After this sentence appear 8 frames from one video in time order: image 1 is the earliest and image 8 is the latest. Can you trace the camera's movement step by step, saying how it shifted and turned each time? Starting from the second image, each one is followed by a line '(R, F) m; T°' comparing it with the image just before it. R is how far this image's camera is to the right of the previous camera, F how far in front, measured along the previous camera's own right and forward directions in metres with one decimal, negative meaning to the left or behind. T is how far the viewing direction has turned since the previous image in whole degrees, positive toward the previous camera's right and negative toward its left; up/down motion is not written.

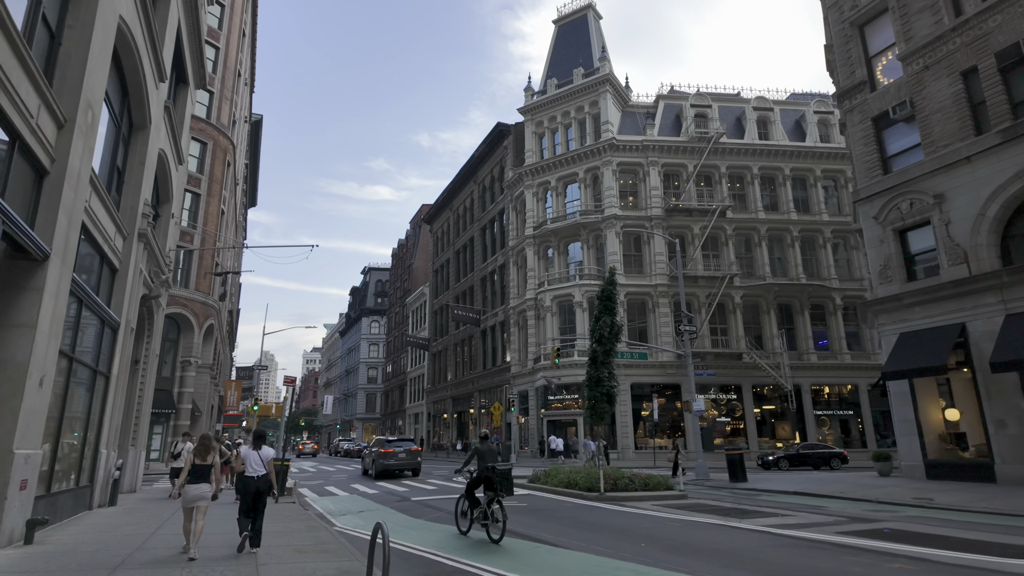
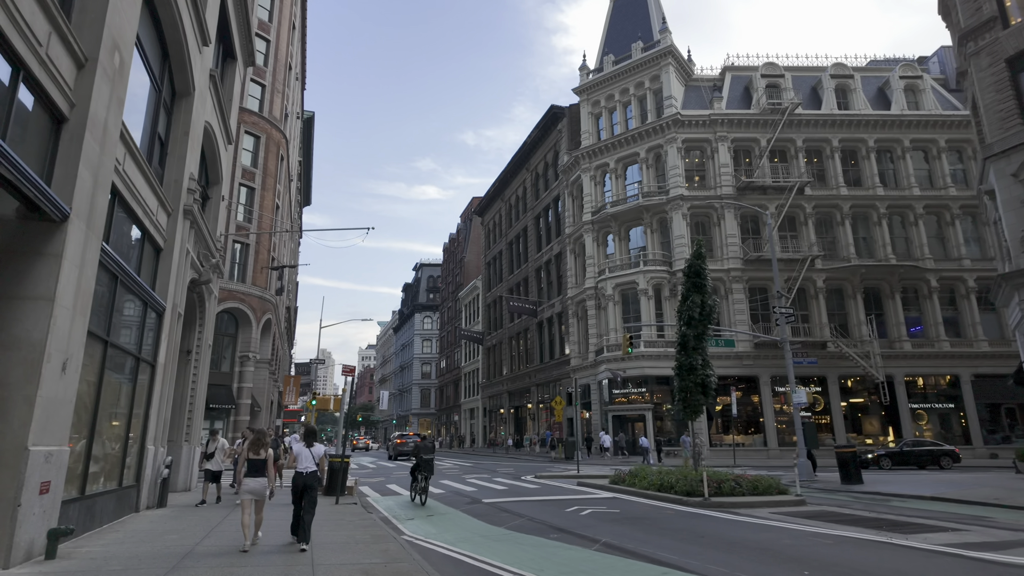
(-0.8, +2.0) m; -5°
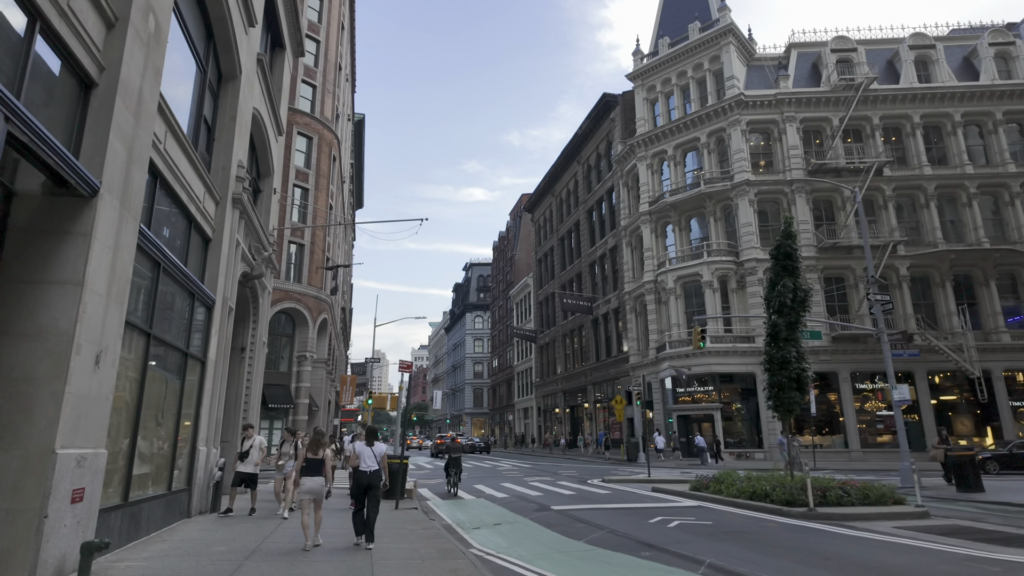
(-0.5, +1.3) m; -5°
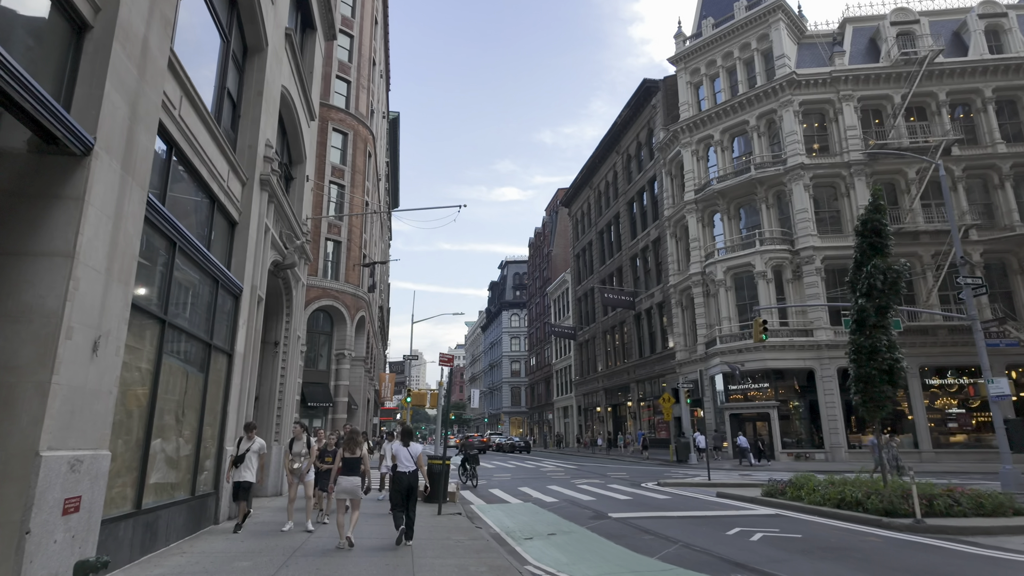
(-0.3, +1.3) m; -3°
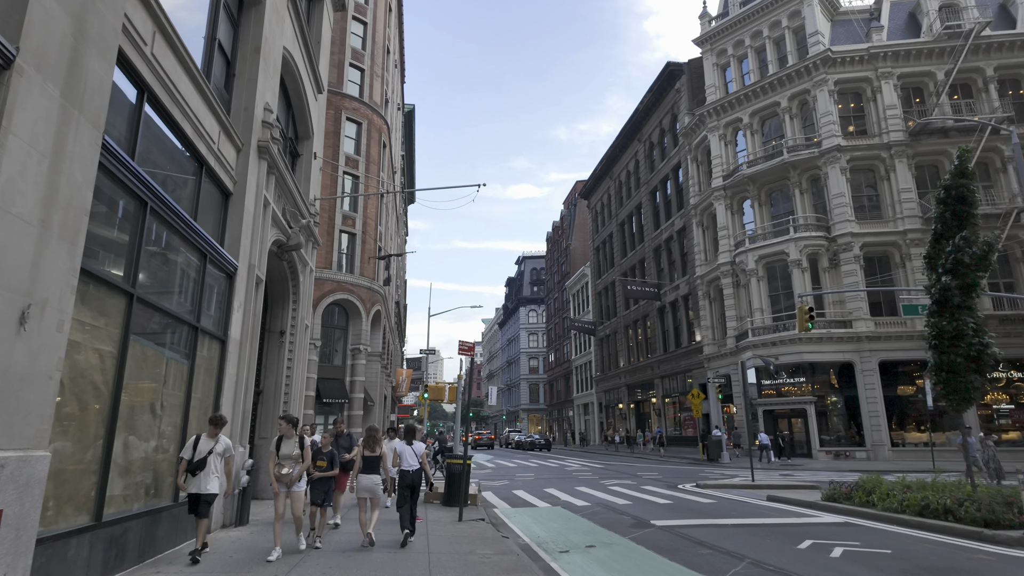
(-0.2, +1.5) m; -2°
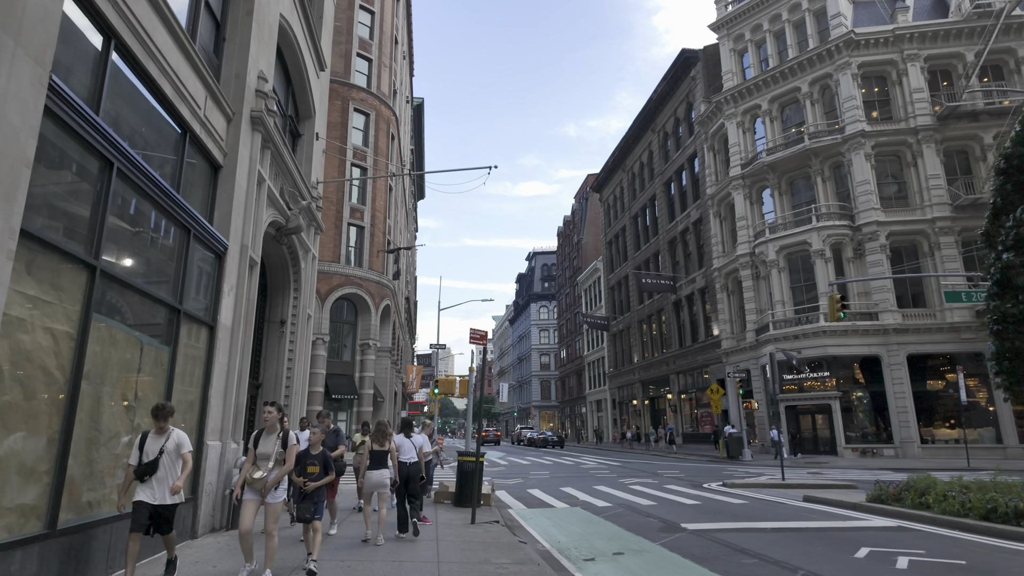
(-0.1, +1.0) m; -1°
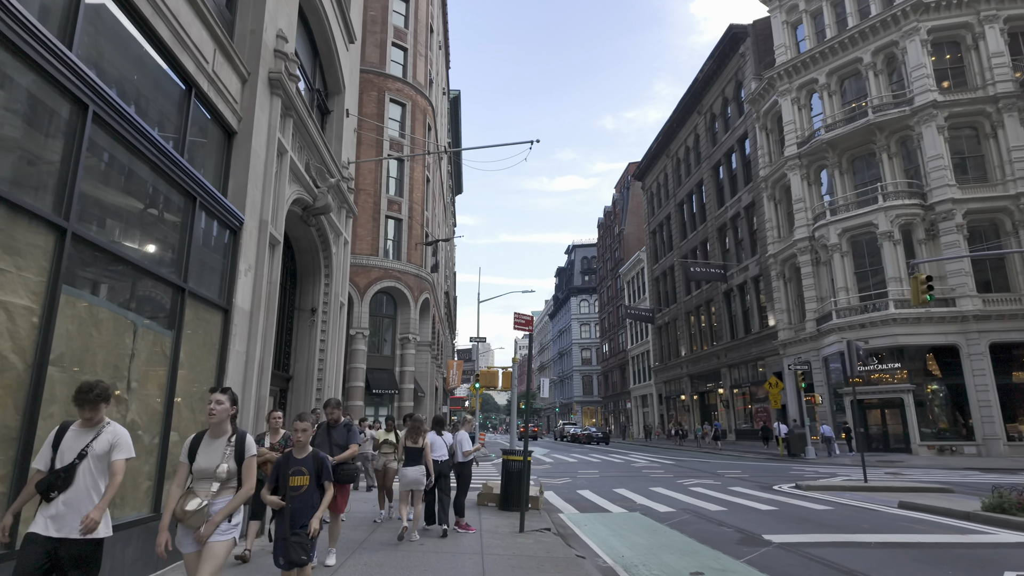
(-0.2, +1.3) m; -4°
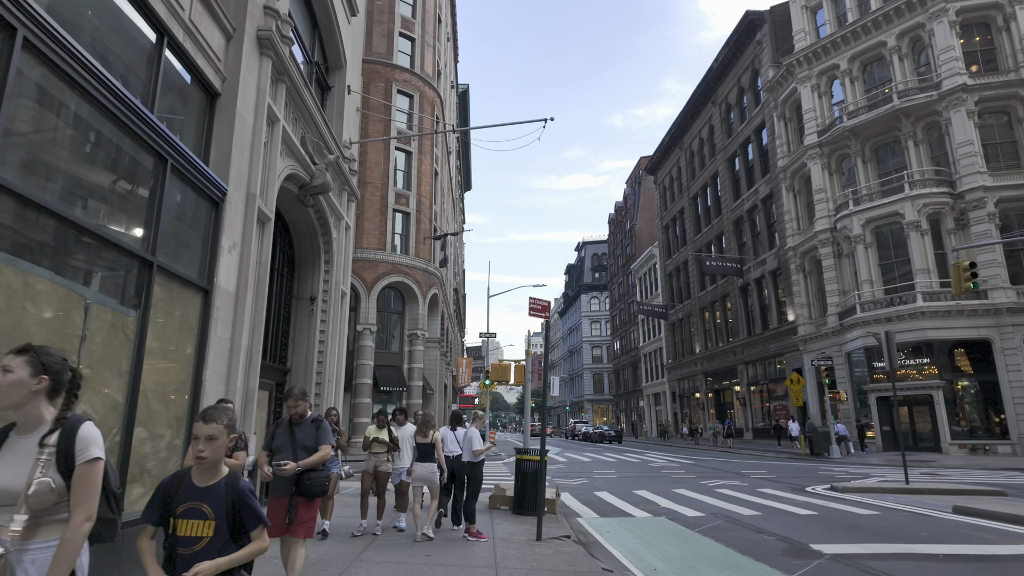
(-0.1, +1.0) m; -1°
